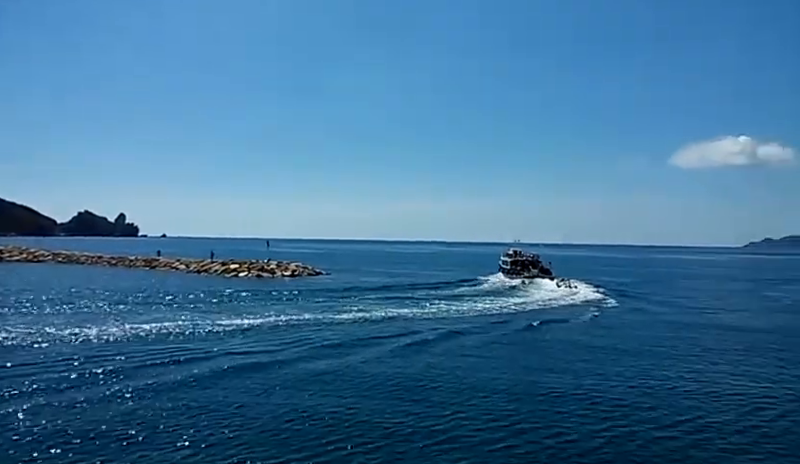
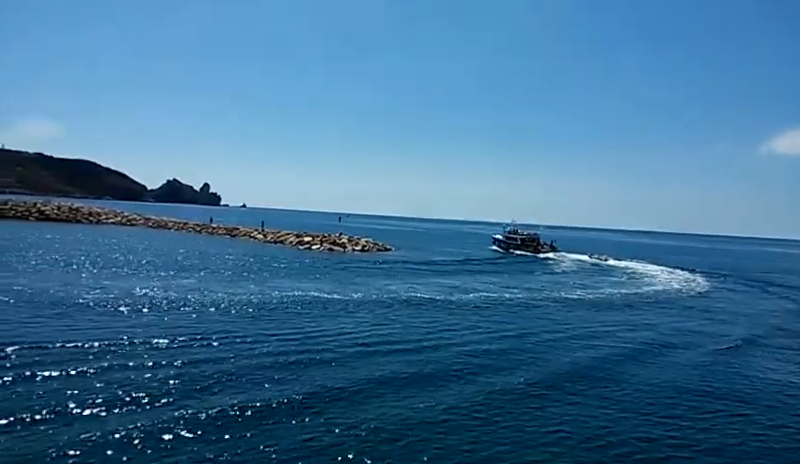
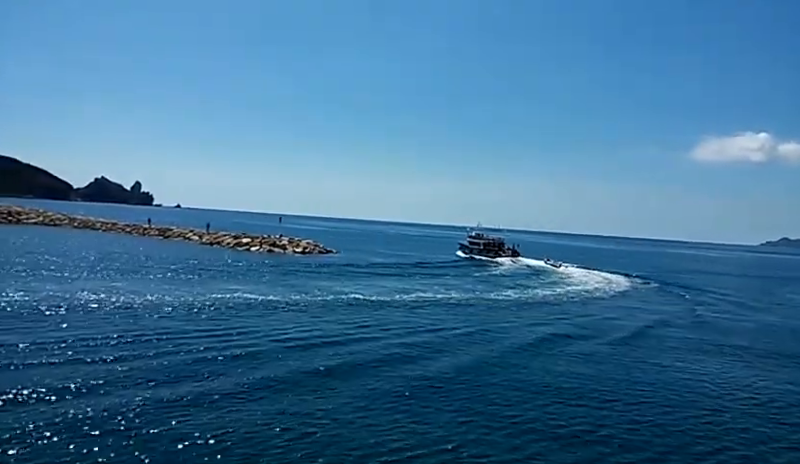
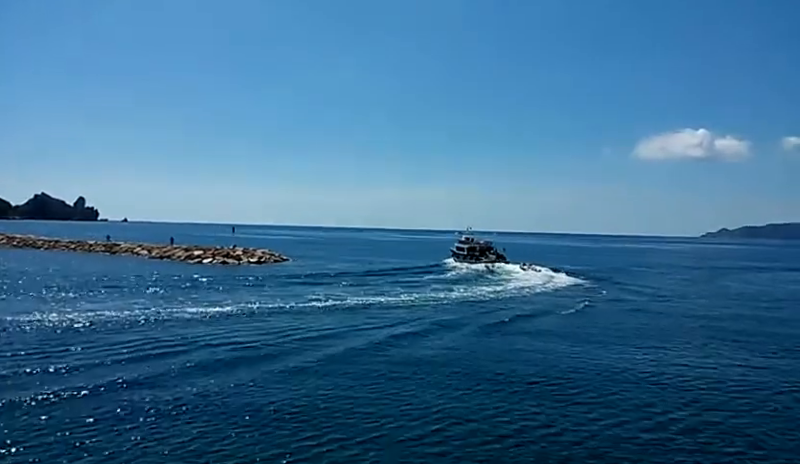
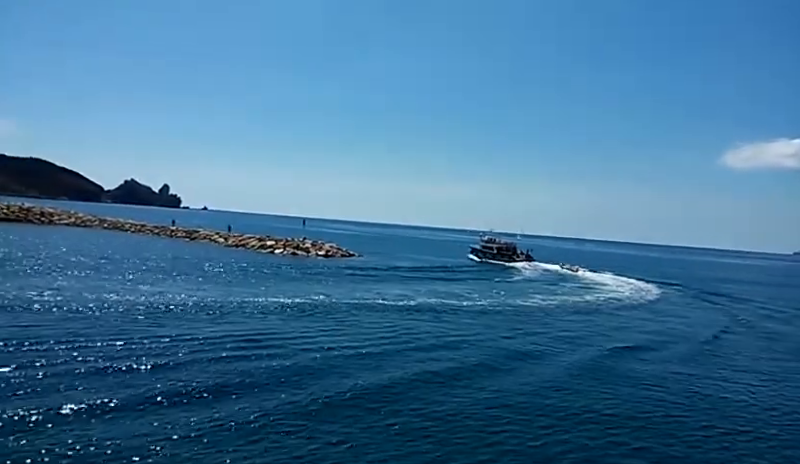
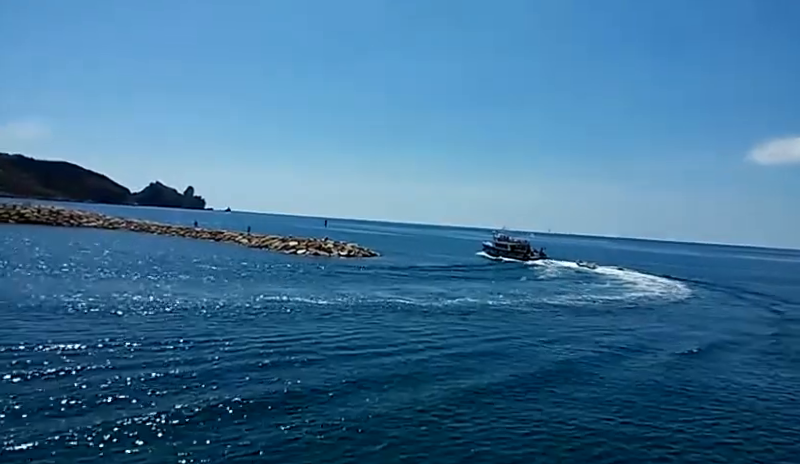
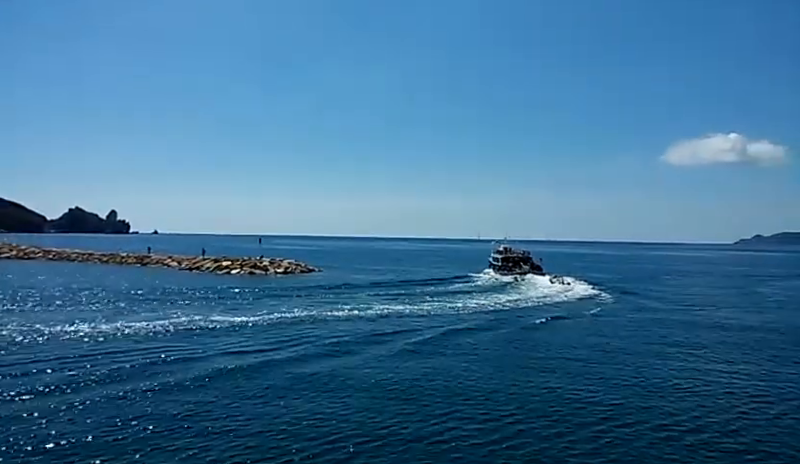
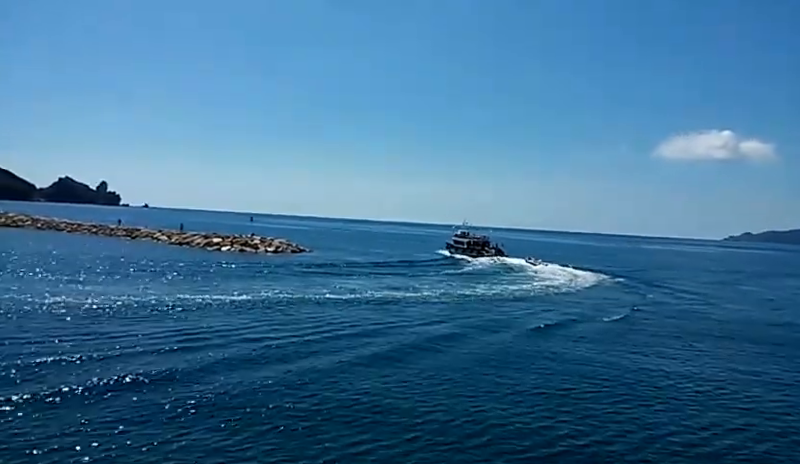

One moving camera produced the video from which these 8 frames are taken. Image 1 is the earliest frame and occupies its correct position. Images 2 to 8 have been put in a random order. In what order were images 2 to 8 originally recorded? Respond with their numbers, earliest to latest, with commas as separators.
7, 4, 8, 3, 5, 6, 2
